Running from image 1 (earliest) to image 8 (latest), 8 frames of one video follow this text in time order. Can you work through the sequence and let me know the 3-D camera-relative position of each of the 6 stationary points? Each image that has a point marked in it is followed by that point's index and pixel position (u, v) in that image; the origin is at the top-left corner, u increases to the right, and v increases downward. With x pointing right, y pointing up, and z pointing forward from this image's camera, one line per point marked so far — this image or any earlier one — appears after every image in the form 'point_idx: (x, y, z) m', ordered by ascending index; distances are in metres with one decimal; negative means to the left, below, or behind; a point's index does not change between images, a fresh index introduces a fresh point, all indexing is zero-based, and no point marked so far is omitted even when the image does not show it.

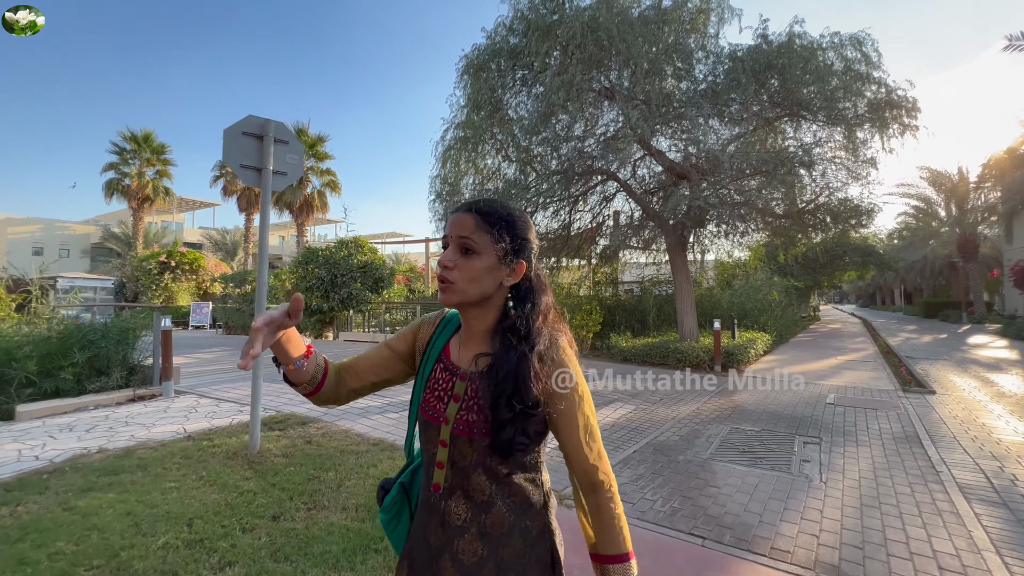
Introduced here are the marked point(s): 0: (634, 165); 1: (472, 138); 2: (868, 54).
0: (+2.8, +2.8, +10.3) m
1: (-0.9, +3.5, +10.7) m
2: (+7.7, +5.1, +9.8) m
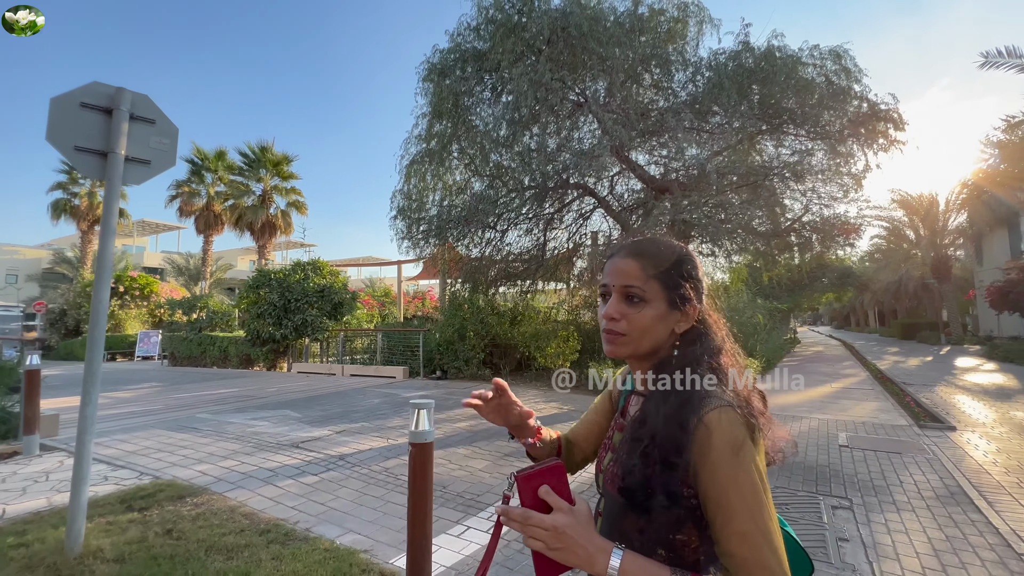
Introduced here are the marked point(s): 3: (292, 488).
0: (+2.1, +2.3, +9.6) m
1: (-1.6, +2.9, +9.8) m
2: (+7.1, +4.6, +9.4) m
3: (-1.7, -1.6, +3.6) m
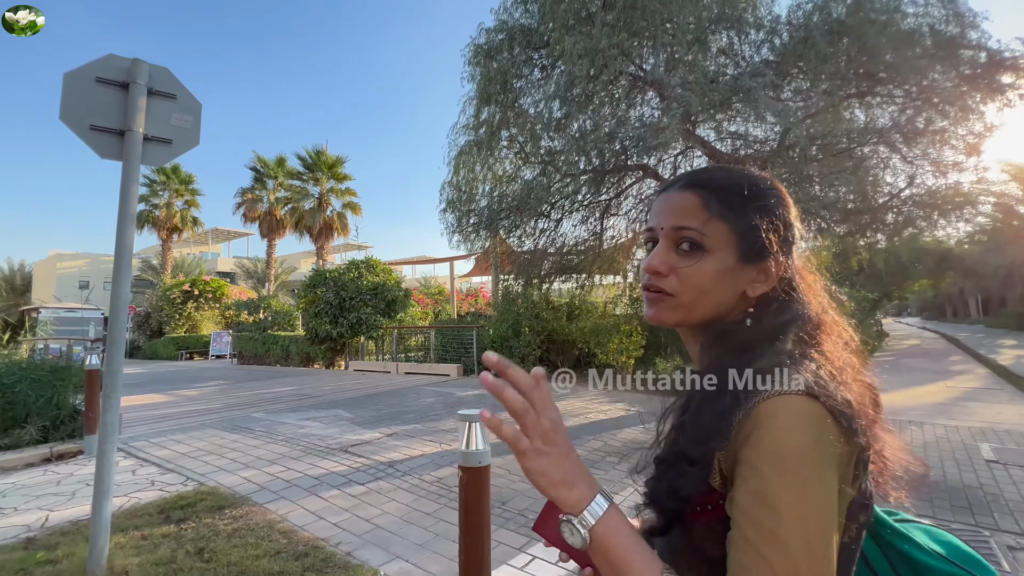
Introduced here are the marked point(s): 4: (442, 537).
0: (+3.2, +2.5, +8.8) m
1: (-0.5, +3.1, +9.4) m
2: (+8.0, +4.9, +8.0) m
3: (-1.3, -1.5, +3.2) m
4: (-0.4, -1.5, +2.7) m
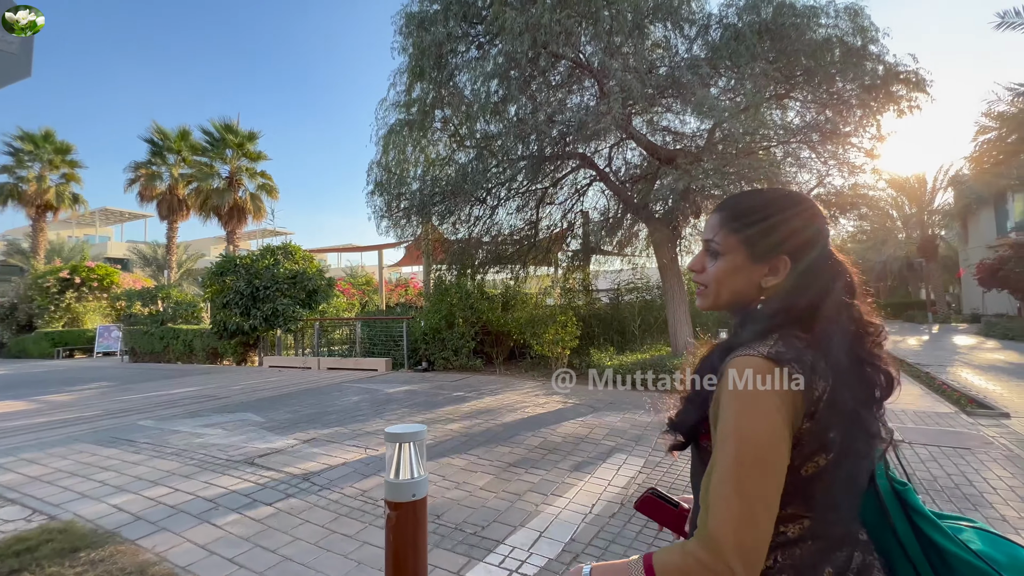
0: (+1.9, +2.7, +8.7) m
1: (-1.8, +3.3, +8.8) m
2: (+6.8, +5.1, +8.7) m
3: (-1.6, -1.4, +2.7) m
4: (-0.8, -1.4, +2.3) m
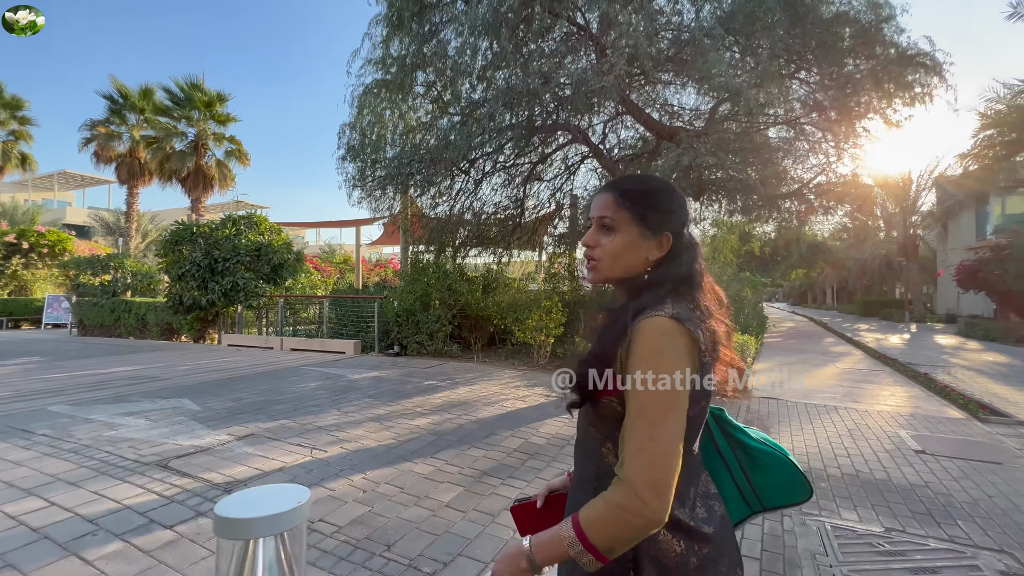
0: (+1.7, +2.9, +8.1) m
1: (-2.0, +3.7, +8.0) m
2: (+6.7, +5.1, +8.1) m
3: (-1.8, -1.2, +2.0) m
4: (-0.9, -1.3, +1.7) m
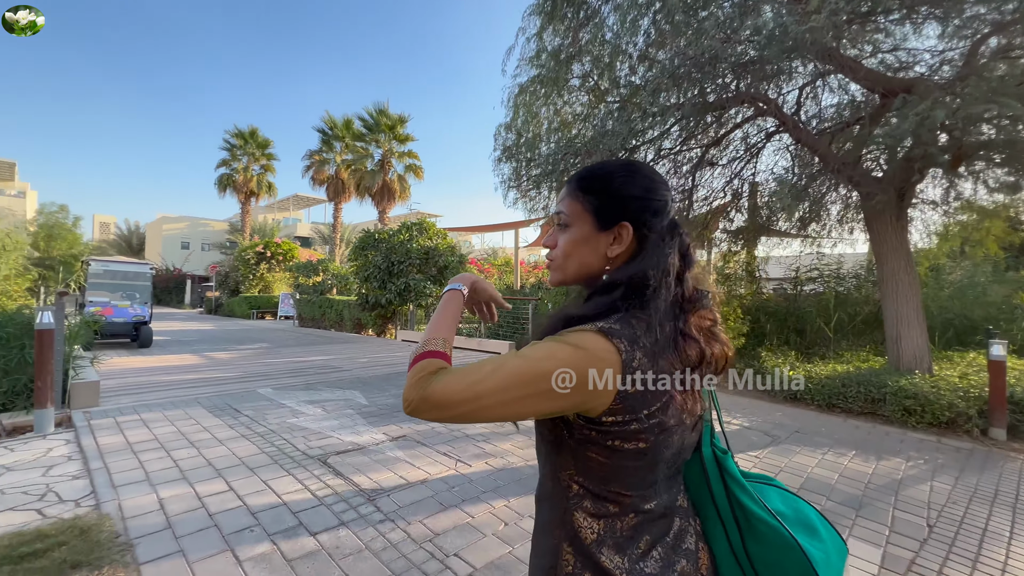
0: (+4.2, +2.9, +6.5) m
1: (+0.7, +3.6, +7.7) m
2: (+9.0, +5.1, +4.9) m
3: (-1.1, -1.2, +2.0) m
4: (-0.4, -1.3, +1.4) m
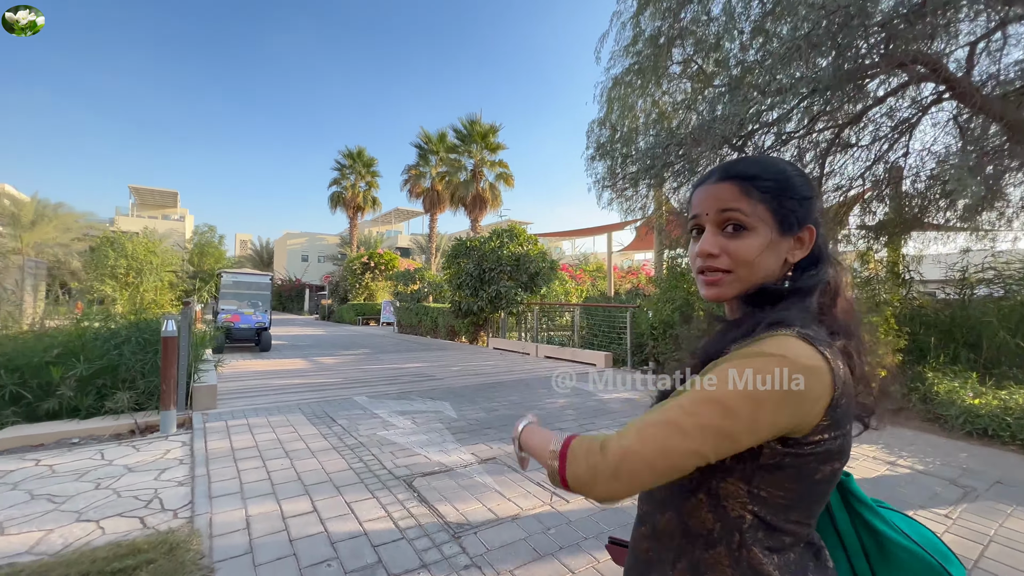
0: (+5.4, +2.8, +5.2) m
1: (+2.2, +3.5, +7.1) m
2: (+9.7, +5.1, +2.7) m
3: (-0.7, -1.3, +1.7) m
4: (-0.1, -1.3, +1.0) m
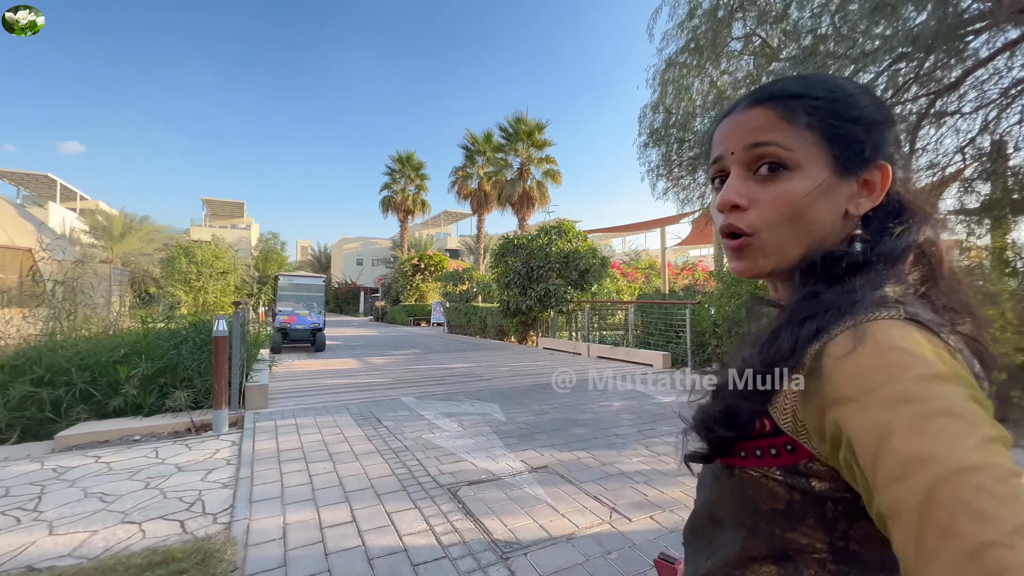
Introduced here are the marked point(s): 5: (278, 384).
0: (+5.9, +3.0, +4.3) m
1: (+2.9, +3.6, +6.5) m
2: (+9.9, +5.3, +1.4) m
3: (-0.5, -1.2, +1.5) m
4: (0.0, -1.3, +0.7) m
5: (-3.0, -1.2, +5.8) m
